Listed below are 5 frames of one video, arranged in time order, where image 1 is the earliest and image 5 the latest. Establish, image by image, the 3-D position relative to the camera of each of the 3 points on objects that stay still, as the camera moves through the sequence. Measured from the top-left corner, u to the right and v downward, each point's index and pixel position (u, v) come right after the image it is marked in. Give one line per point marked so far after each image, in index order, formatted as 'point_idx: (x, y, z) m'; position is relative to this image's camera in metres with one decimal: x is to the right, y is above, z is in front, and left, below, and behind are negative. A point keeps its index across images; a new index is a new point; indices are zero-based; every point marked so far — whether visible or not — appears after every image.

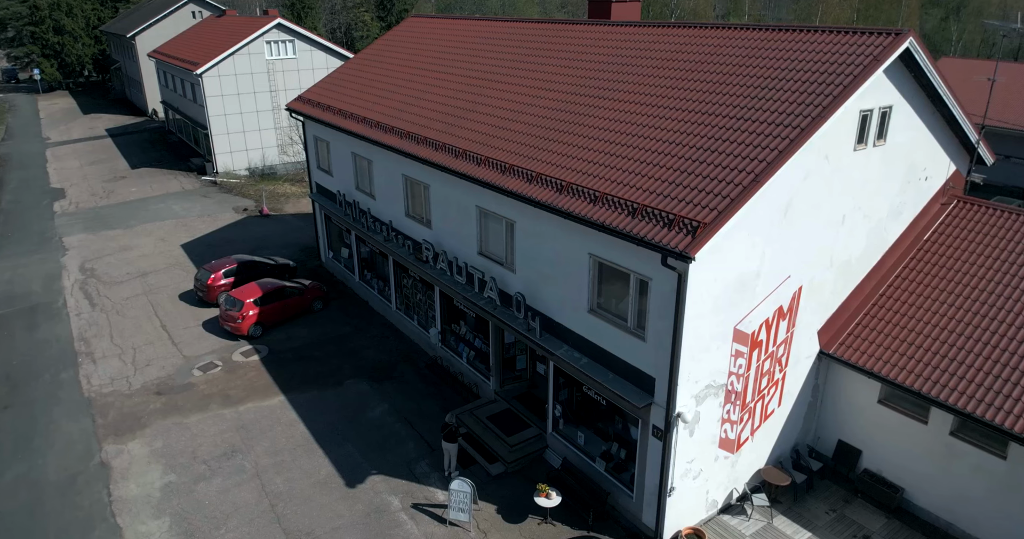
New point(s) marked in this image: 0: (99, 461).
0: (-10.1, -4.7, +16.2) m
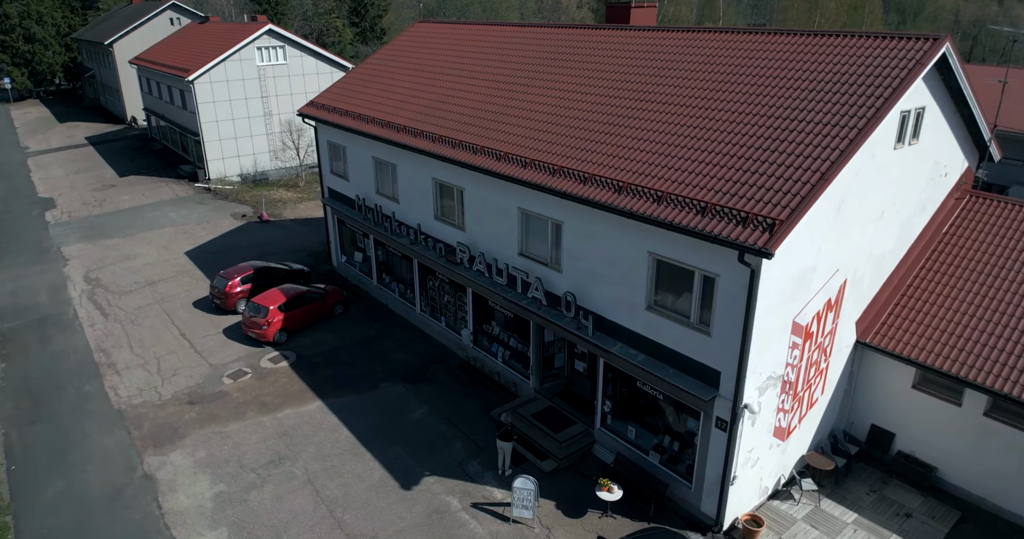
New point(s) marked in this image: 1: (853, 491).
0: (-8.9, -5.0, +16.0) m
1: (+7.9, -5.1, +15.2) m
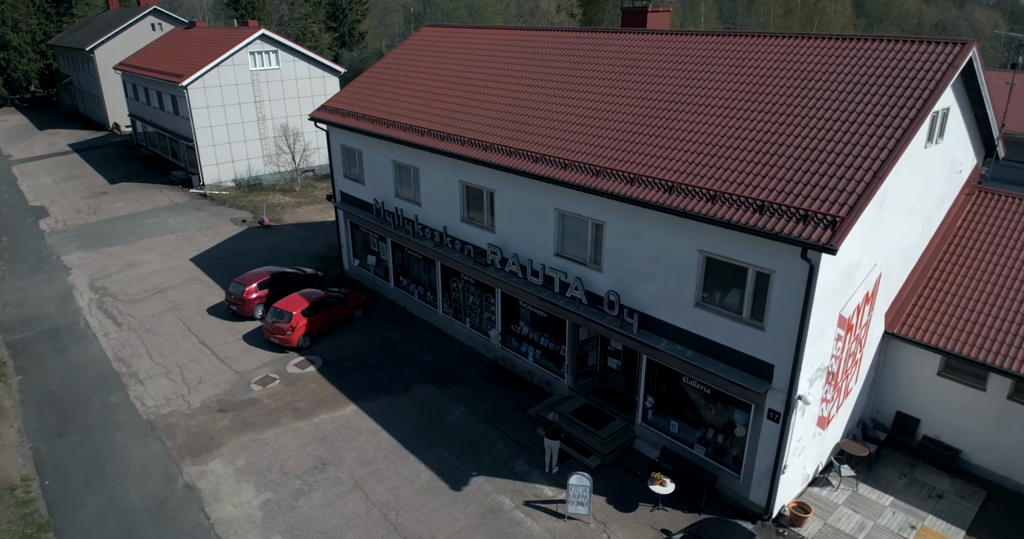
0: (-7.8, -5.1, +15.7) m
1: (+9.0, -4.9, +15.9) m
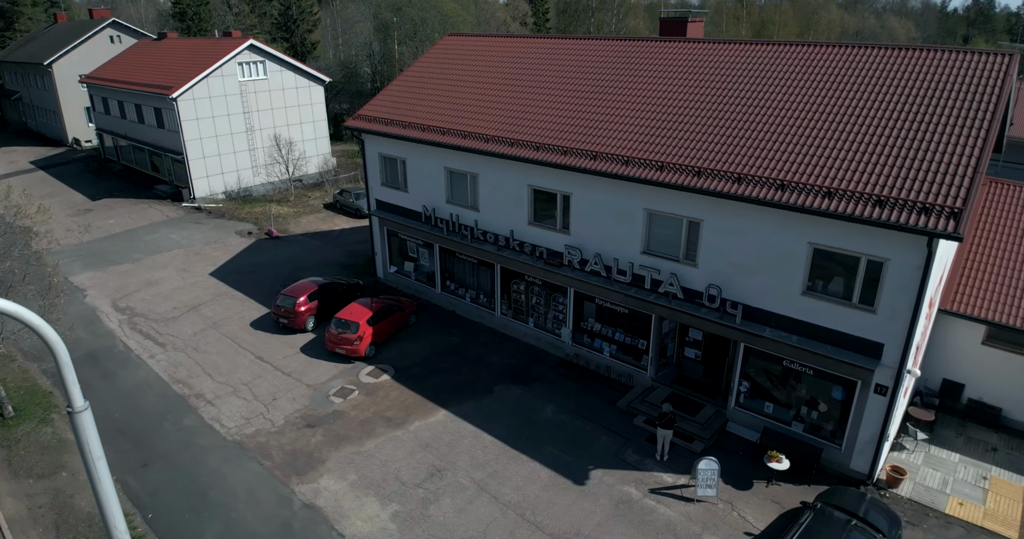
0: (-4.9, -5.5, +15.5) m
1: (+11.7, -4.5, +17.8) m
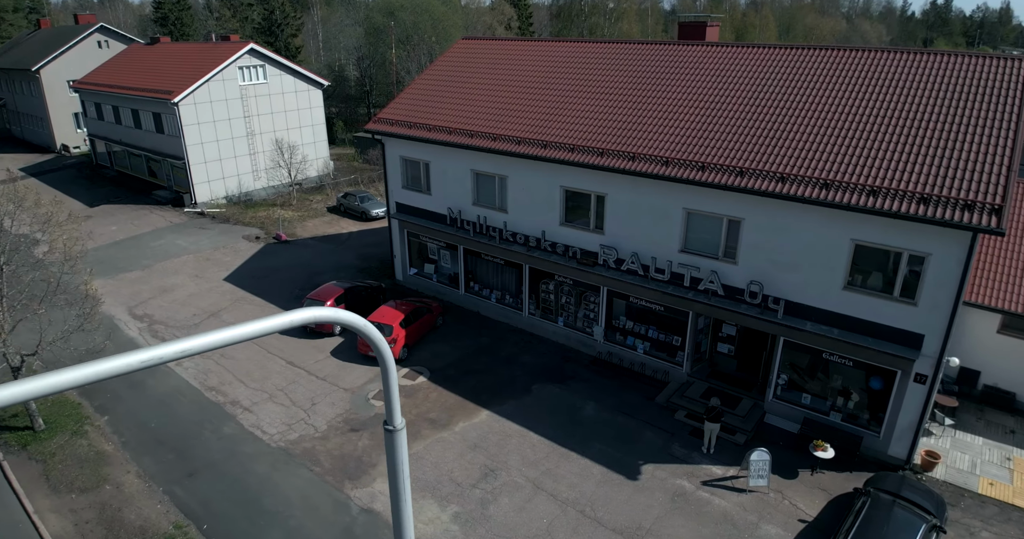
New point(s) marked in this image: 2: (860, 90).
0: (-3.6, -5.6, +15.4) m
1: (+12.9, -4.3, +18.7) m
2: (+9.3, +4.7, +17.6) m
